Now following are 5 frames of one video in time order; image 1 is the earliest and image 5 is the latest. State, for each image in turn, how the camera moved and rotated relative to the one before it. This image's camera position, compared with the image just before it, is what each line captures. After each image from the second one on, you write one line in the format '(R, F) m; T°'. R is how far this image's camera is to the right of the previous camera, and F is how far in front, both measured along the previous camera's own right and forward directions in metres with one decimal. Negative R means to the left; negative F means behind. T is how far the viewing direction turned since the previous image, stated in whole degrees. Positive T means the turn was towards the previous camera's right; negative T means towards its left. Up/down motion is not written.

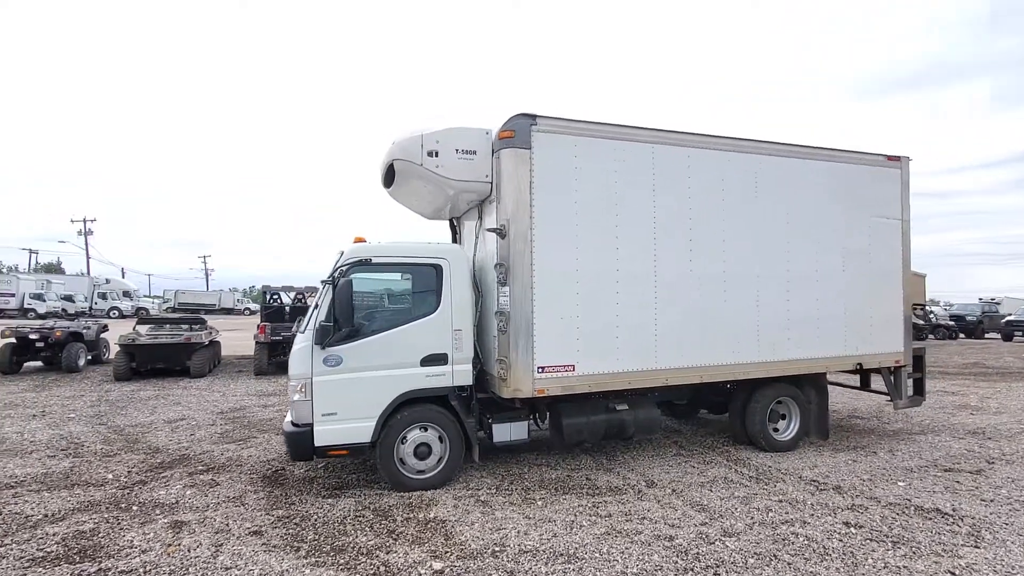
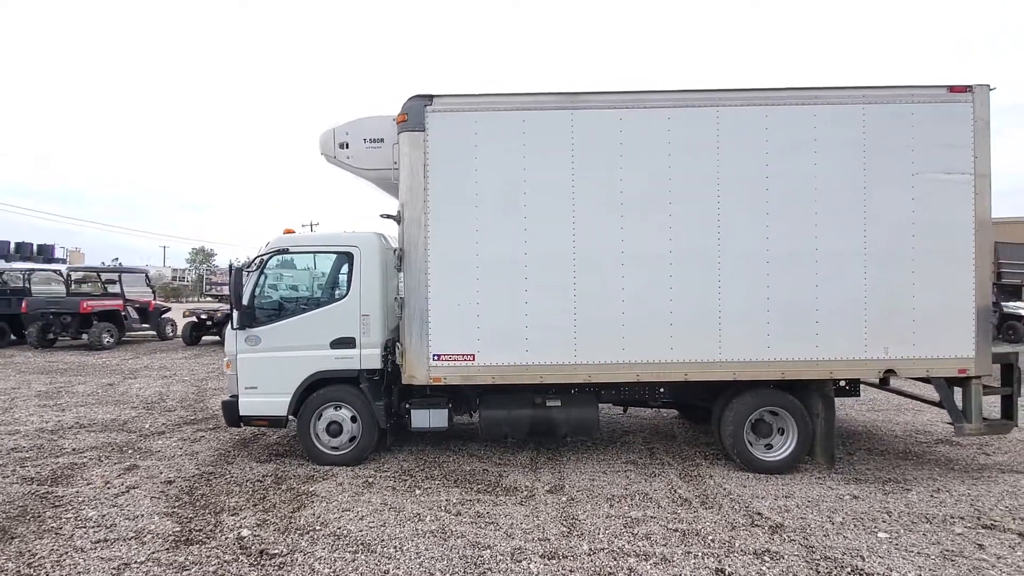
(+2.7, +0.7) m; -20°
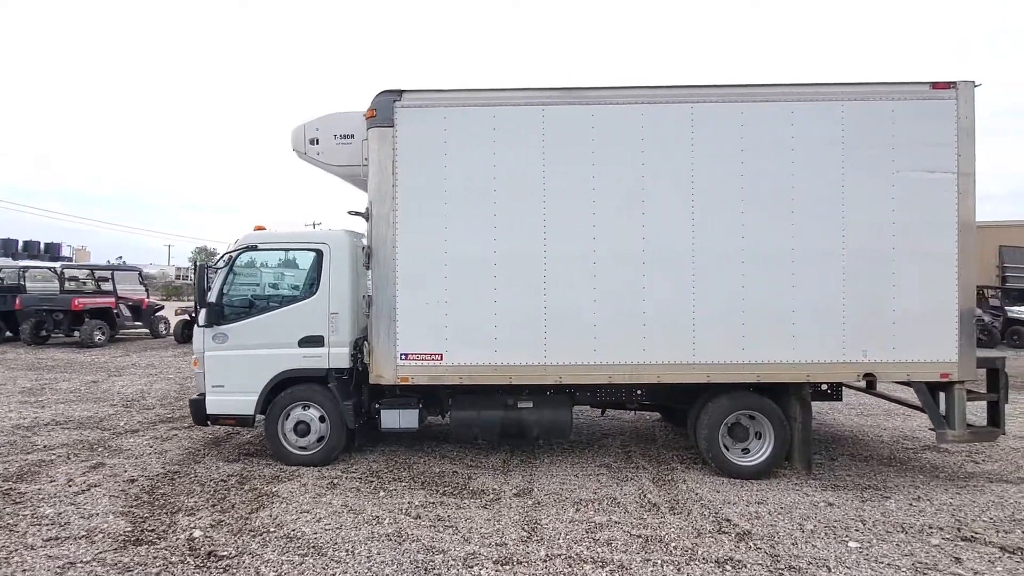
(+0.3, +0.1) m; -1°
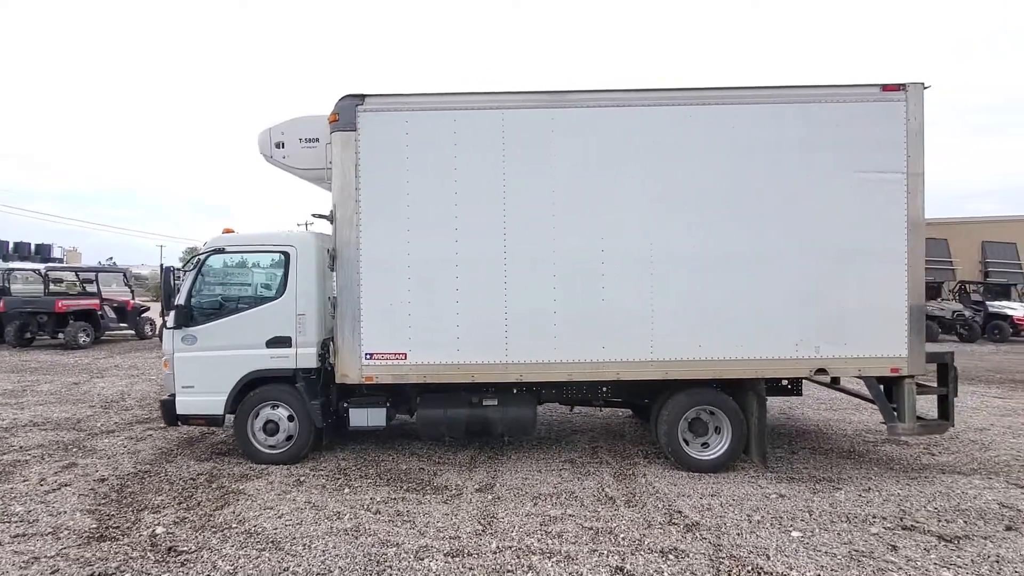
(+0.3, -0.1) m; 0°
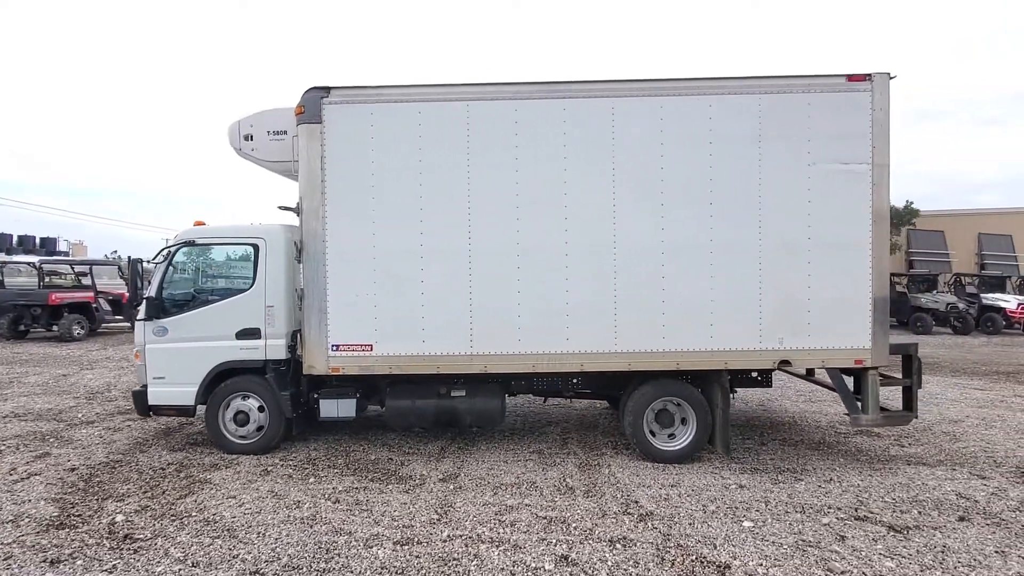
(+0.4, 0.0) m; 0°
